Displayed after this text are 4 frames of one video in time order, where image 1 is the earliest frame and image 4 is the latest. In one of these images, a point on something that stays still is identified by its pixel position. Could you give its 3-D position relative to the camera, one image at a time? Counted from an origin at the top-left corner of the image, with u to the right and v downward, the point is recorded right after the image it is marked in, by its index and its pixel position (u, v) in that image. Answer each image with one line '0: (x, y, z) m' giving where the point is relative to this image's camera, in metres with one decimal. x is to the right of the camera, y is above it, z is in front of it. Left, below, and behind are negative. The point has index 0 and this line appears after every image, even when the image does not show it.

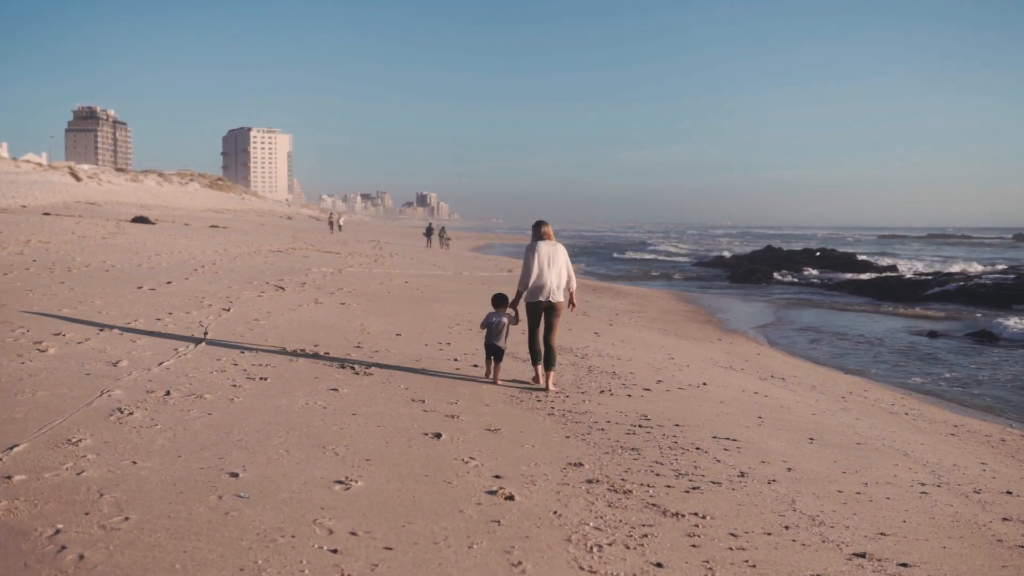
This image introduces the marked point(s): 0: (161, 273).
0: (-7.3, +0.3, +13.8) m
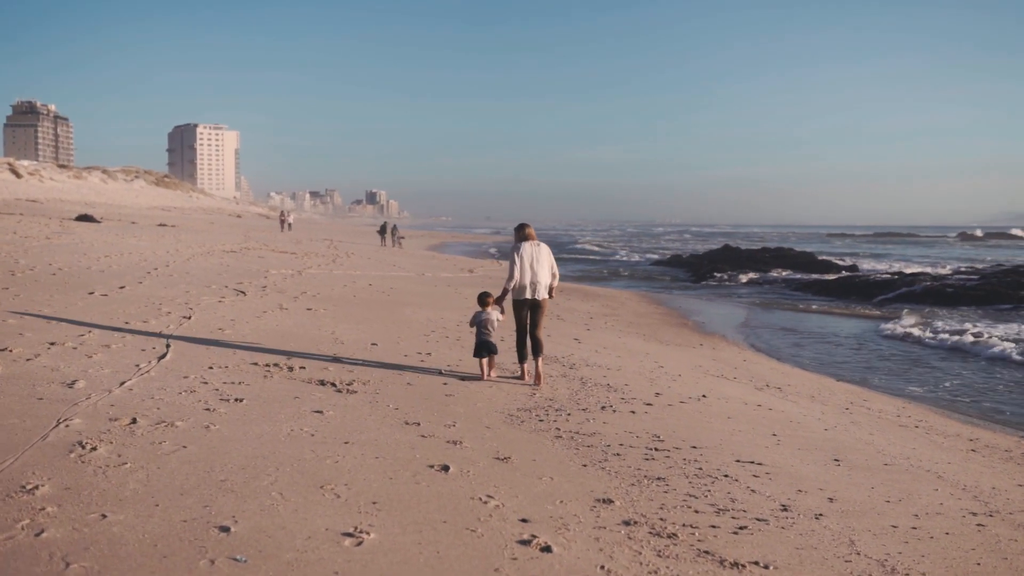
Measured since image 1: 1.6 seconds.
0: (-7.7, +0.2, +13.0) m
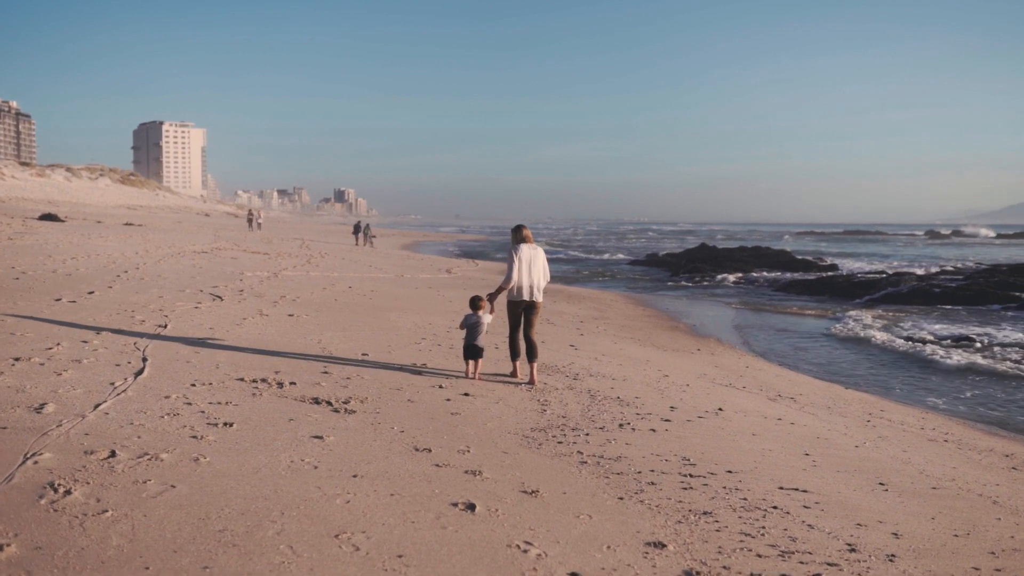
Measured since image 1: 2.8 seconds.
0: (-7.9, +0.1, +12.4) m
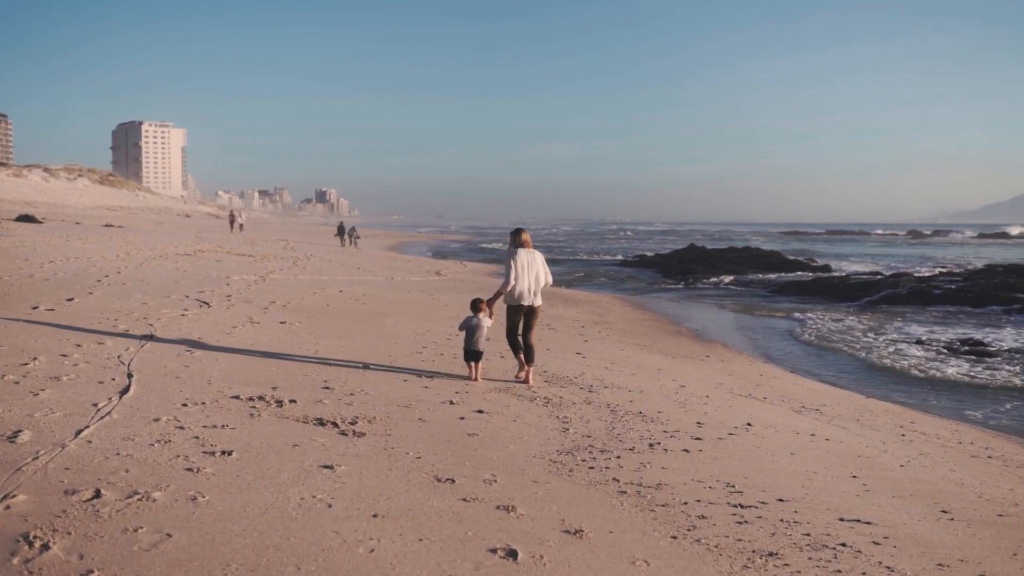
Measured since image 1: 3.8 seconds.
0: (-7.9, 0.0, +11.9) m
